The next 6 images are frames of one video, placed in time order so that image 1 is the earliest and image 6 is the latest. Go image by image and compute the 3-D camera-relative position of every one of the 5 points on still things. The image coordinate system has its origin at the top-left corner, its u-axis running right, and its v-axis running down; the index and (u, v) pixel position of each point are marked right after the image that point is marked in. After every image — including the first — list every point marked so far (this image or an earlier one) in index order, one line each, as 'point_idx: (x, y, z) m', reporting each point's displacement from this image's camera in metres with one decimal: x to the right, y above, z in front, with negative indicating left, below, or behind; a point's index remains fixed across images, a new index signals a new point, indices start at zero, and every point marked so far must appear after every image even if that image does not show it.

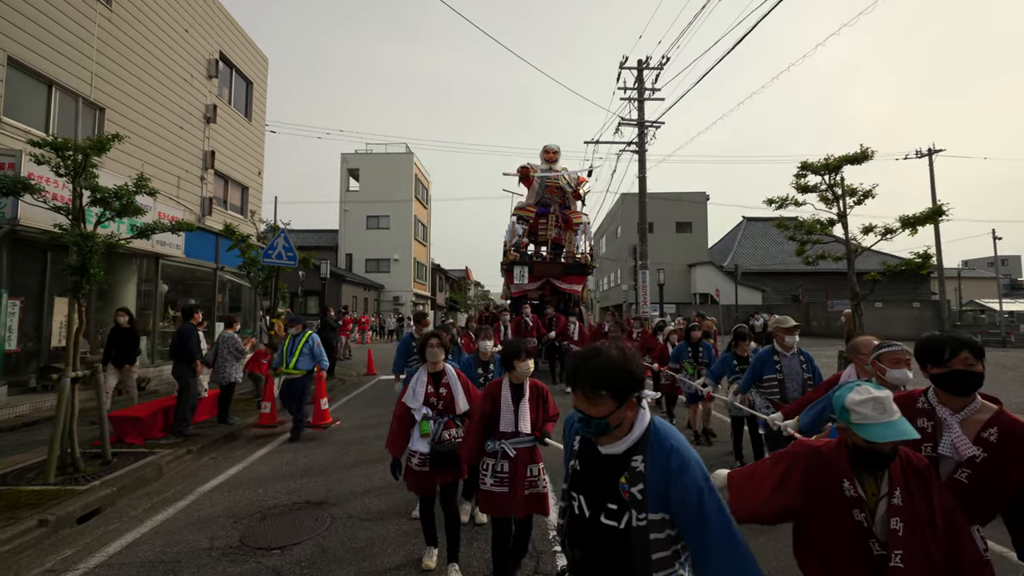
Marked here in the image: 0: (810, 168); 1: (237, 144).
0: (+5.6, +2.3, +9.0) m
1: (-8.4, +4.4, +14.2) m
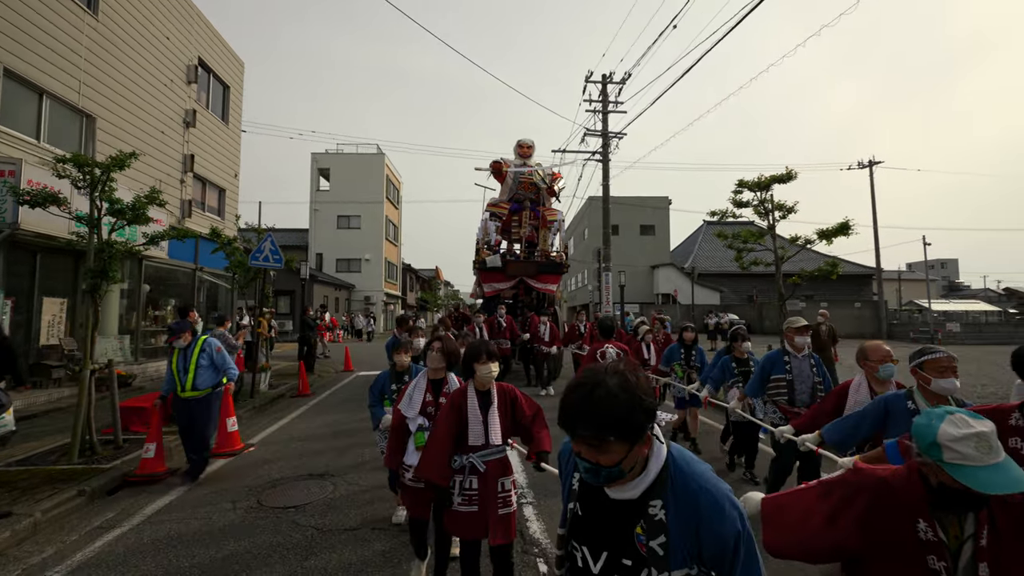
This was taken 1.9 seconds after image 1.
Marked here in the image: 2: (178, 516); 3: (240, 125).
0: (+5.1, +2.2, +10.2) m
1: (-9.3, +4.4, +14.6) m
2: (-3.2, -2.2, +4.5) m
3: (-9.5, +5.7, +16.4) m
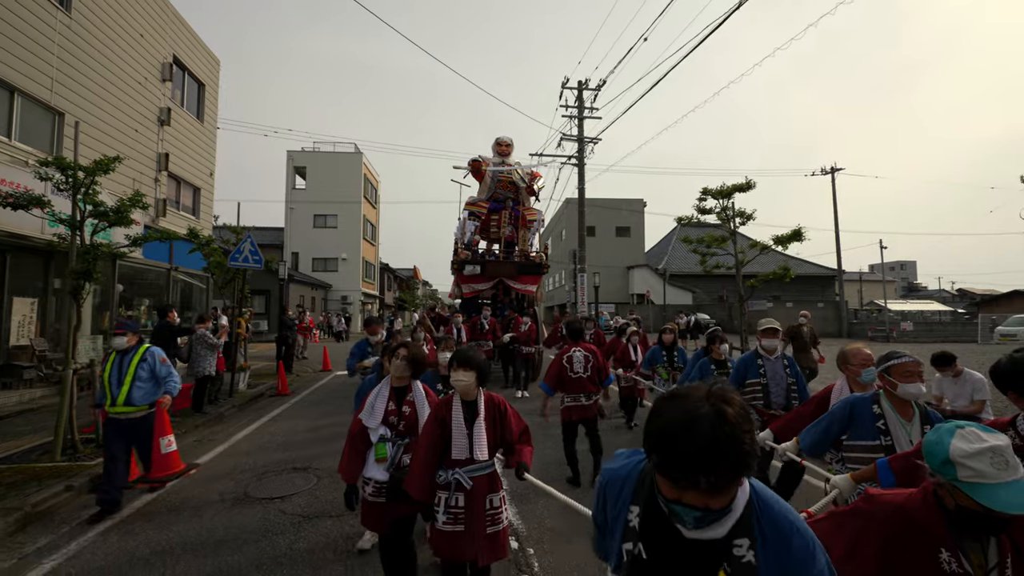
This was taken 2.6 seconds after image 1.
0: (+4.5, +2.2, +10.8) m
1: (-10.0, +4.4, +14.5) m
2: (-3.4, -2.2, +4.7) m
3: (-10.3, +5.7, +16.2) m
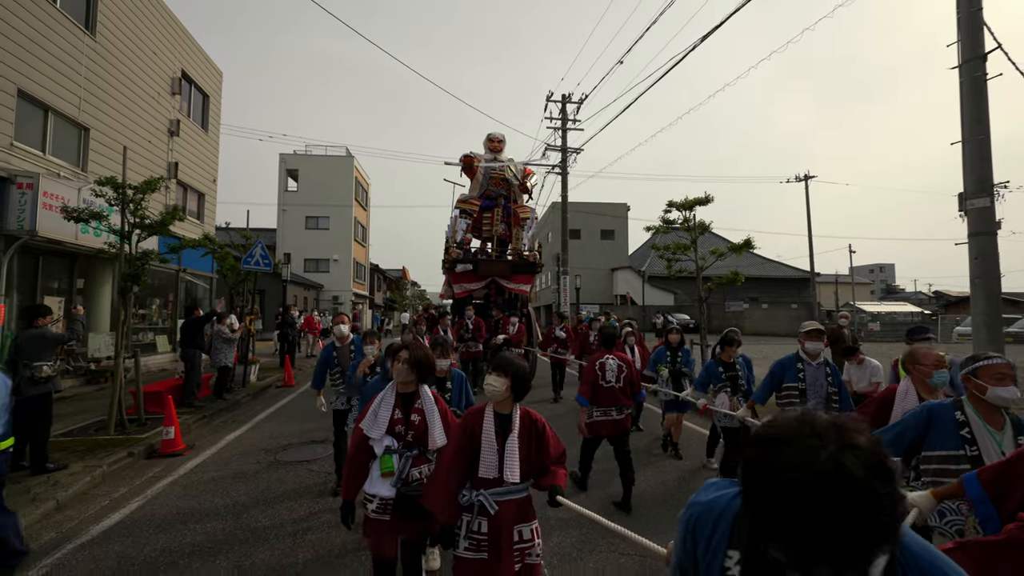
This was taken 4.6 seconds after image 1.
0: (+4.2, +2.1, +12.0) m
1: (-10.4, +4.4, +15.3) m
2: (-3.6, -2.2, +5.7) m
3: (-10.7, +5.7, +17.1) m
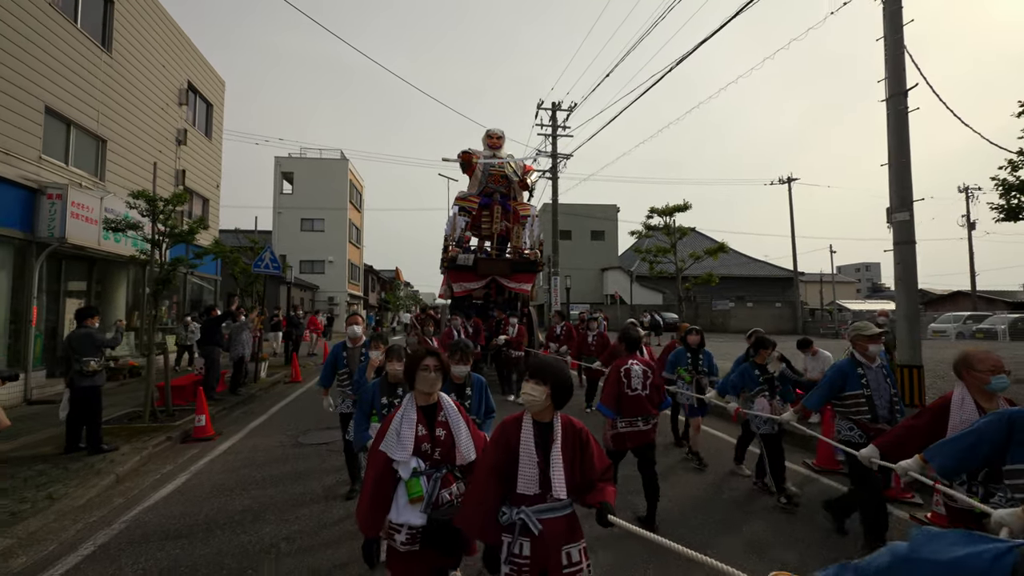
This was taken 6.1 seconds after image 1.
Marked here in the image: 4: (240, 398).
0: (+4.0, +2.1, +12.9) m
1: (-10.6, +4.3, +16.0) m
2: (-3.7, -2.3, +6.5) m
3: (-11.0, +5.6, +17.7) m
4: (-5.5, -2.2, +9.5) m
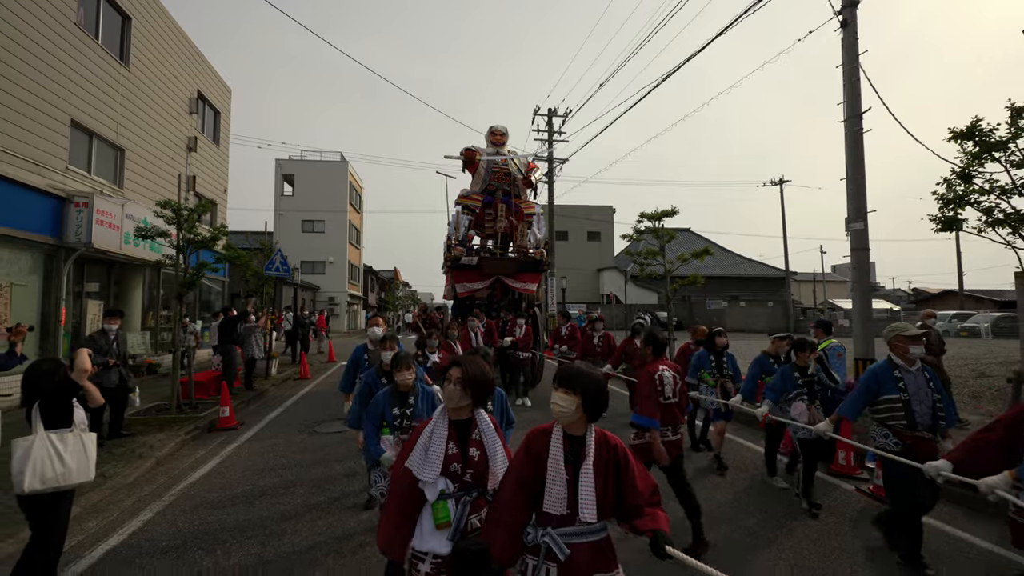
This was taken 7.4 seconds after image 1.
0: (+3.9, +2.1, +13.6) m
1: (-10.7, +4.3, +16.6) m
2: (-3.7, -2.3, +7.1) m
3: (-11.1, +5.6, +18.3) m
4: (-5.6, -2.3, +10.1) m
